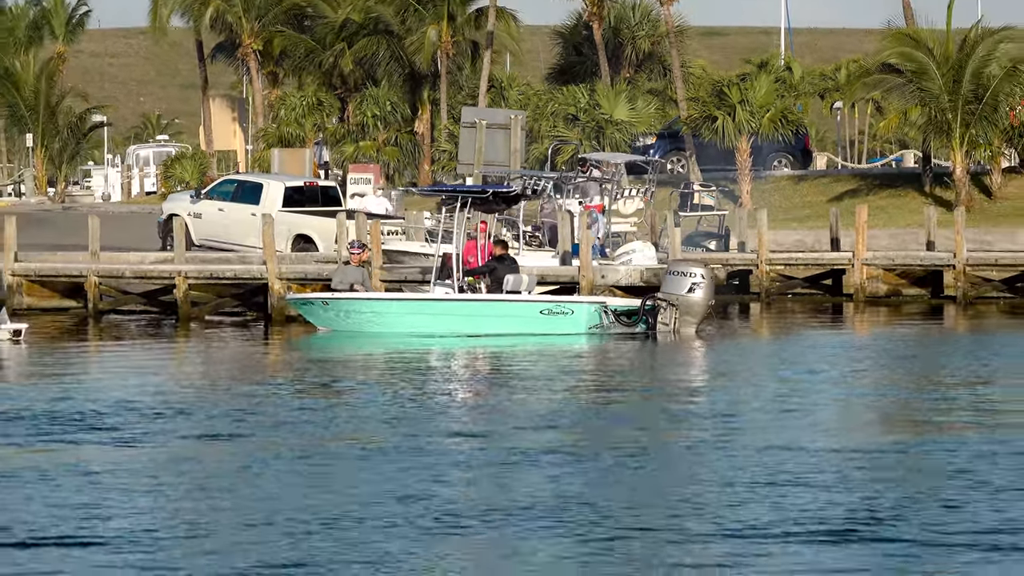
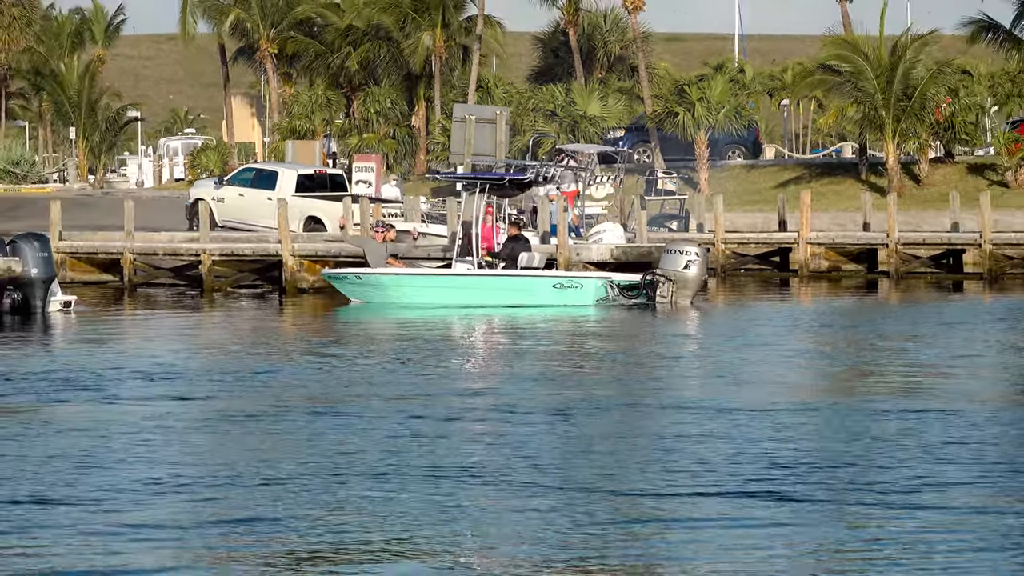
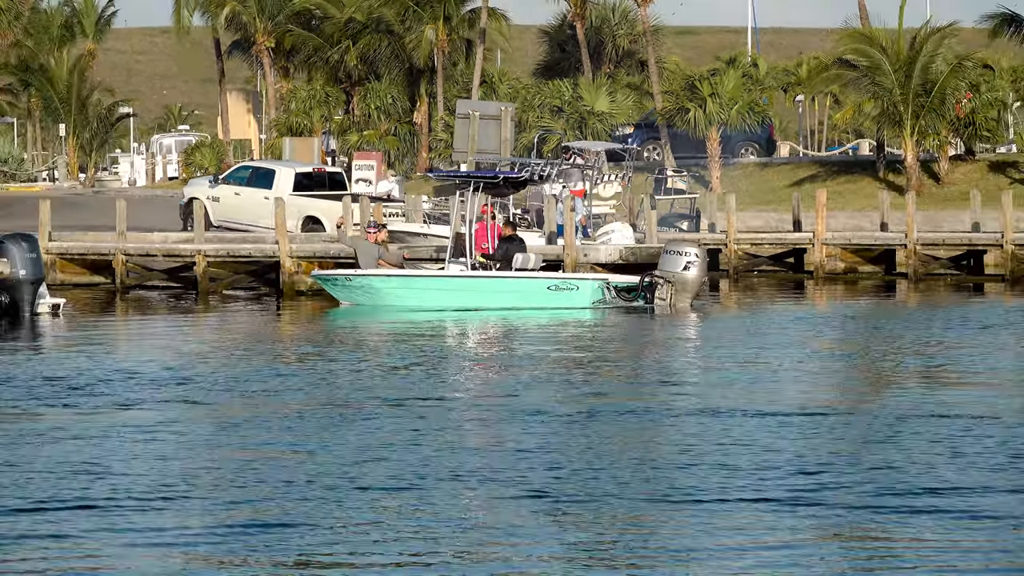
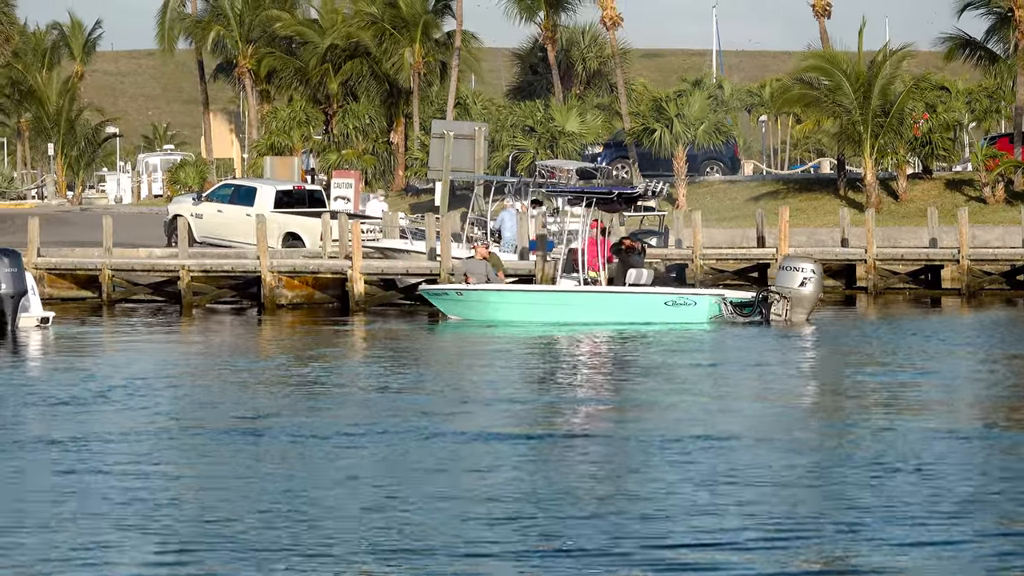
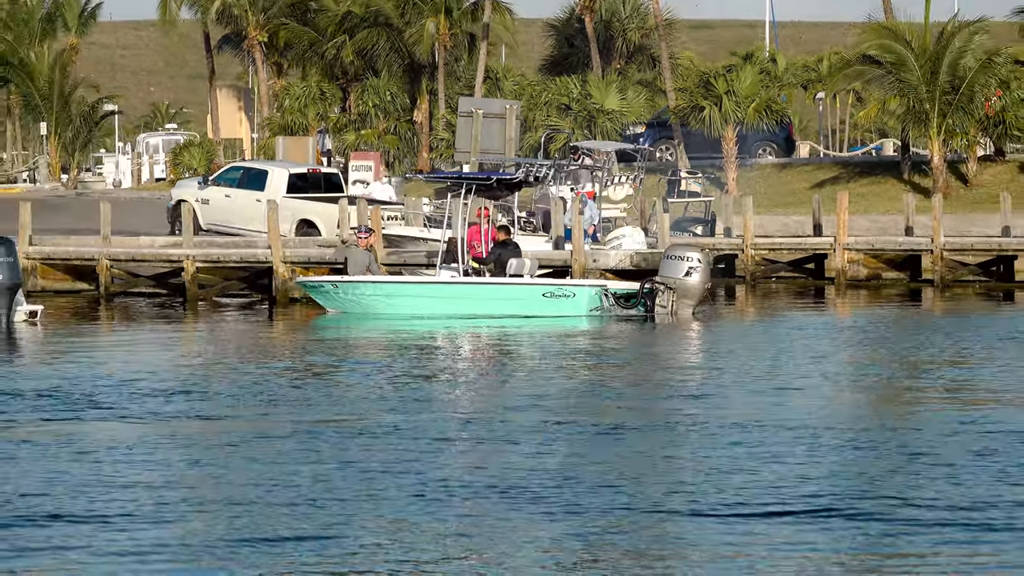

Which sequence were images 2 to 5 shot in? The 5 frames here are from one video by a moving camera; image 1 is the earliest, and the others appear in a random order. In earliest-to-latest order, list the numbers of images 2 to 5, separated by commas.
5, 3, 2, 4
